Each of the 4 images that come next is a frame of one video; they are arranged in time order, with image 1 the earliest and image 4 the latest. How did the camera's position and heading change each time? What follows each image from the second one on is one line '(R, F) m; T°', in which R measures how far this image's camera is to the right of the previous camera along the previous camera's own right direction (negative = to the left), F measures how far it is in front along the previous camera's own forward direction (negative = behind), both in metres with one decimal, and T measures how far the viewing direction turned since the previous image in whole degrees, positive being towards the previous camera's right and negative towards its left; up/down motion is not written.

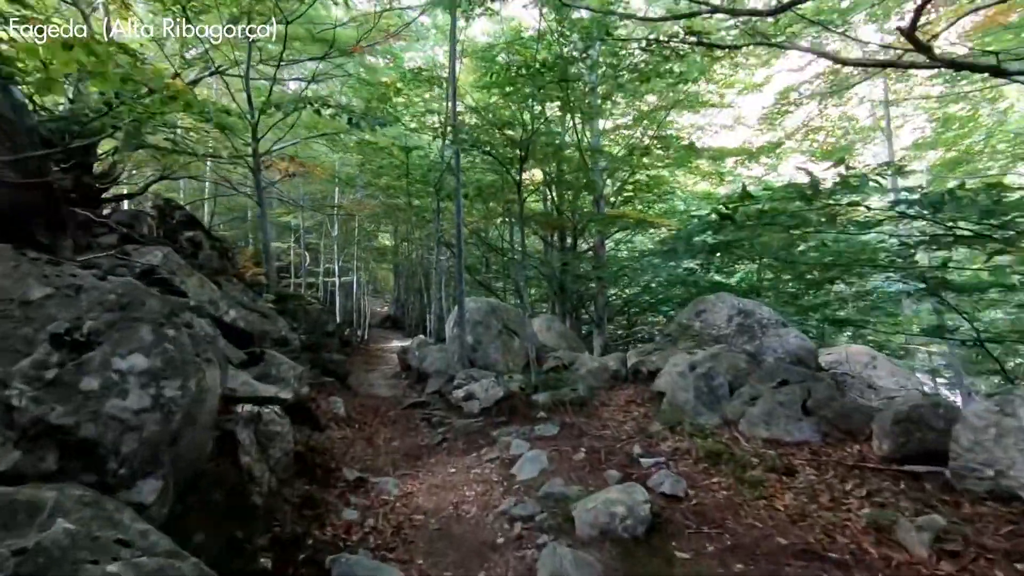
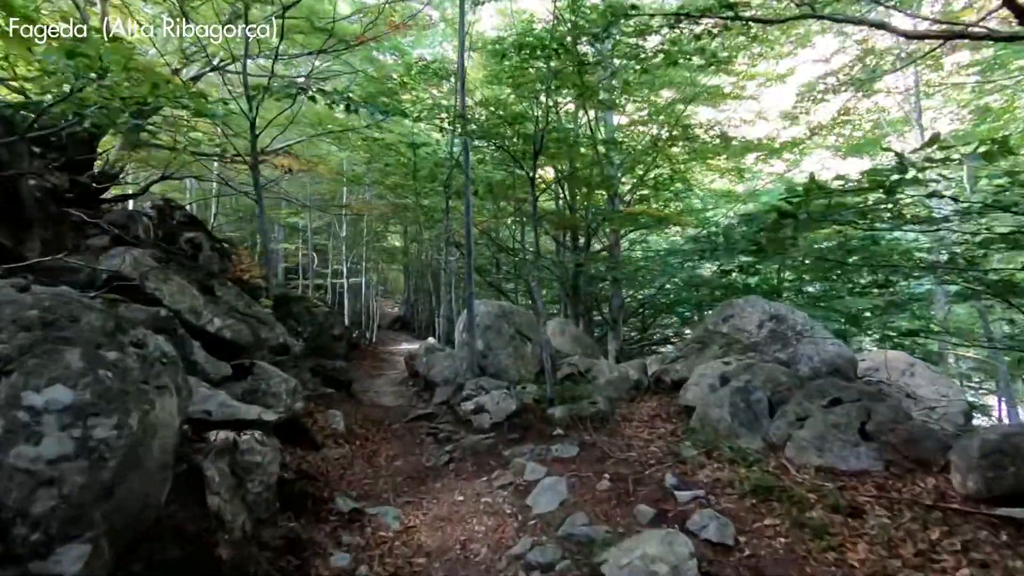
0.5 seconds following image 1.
(0.0, +0.6) m; -1°
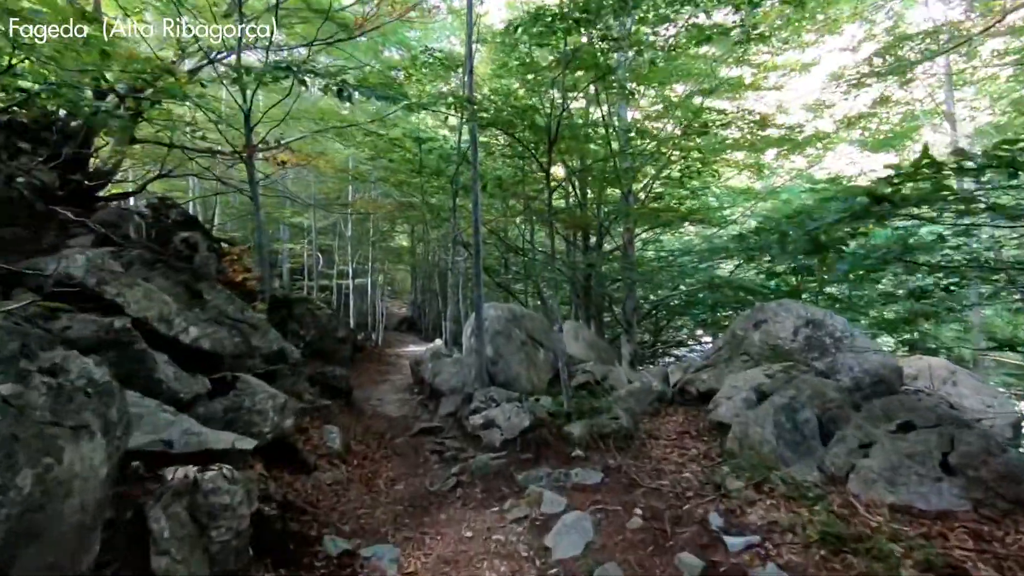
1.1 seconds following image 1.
(-0.1, +0.6) m; -1°
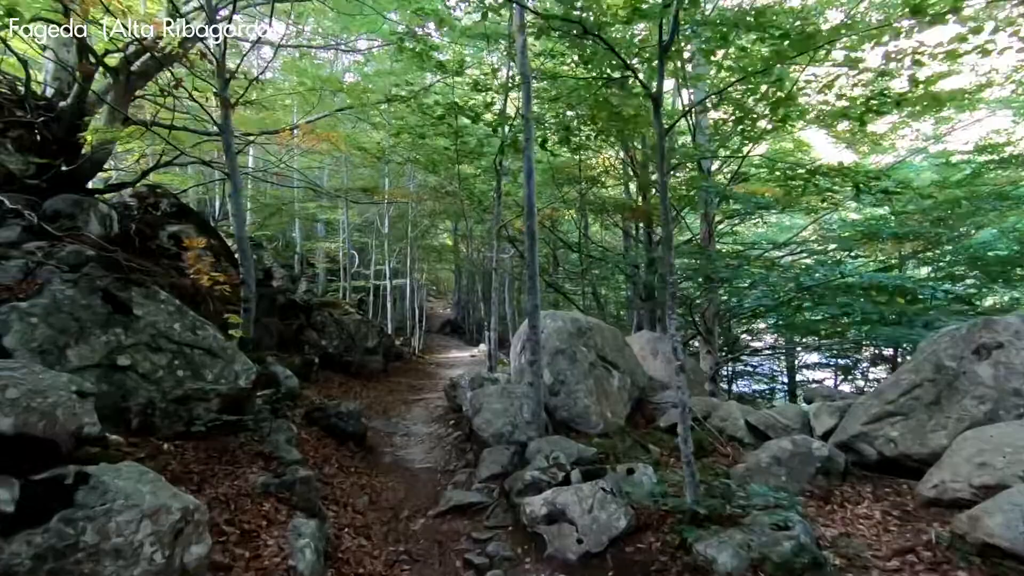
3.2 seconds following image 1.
(-0.3, +2.5) m; -5°
